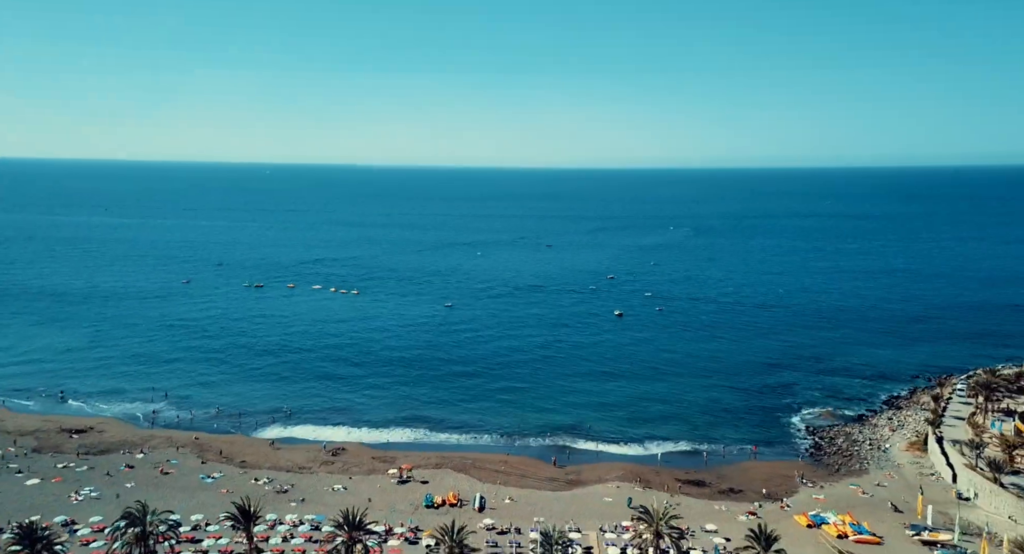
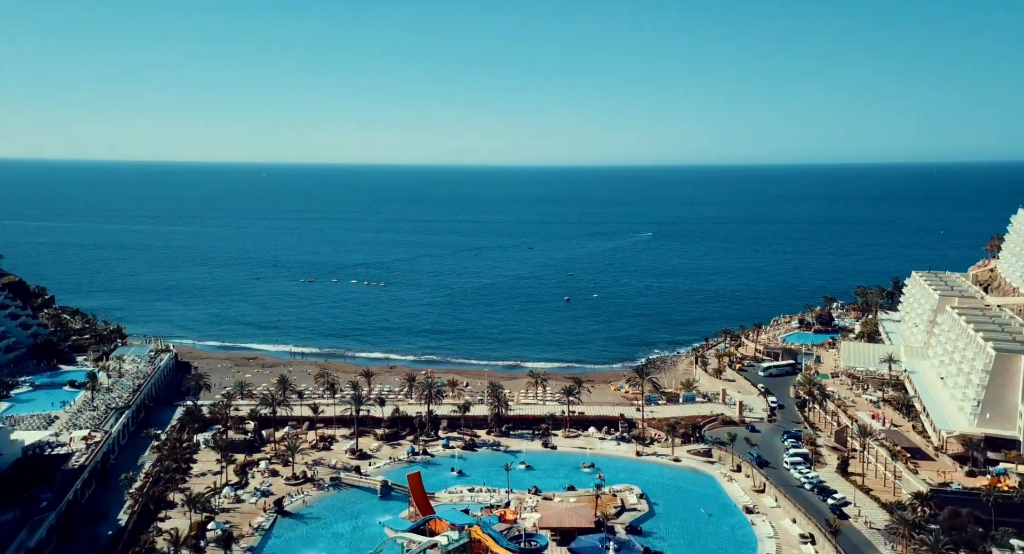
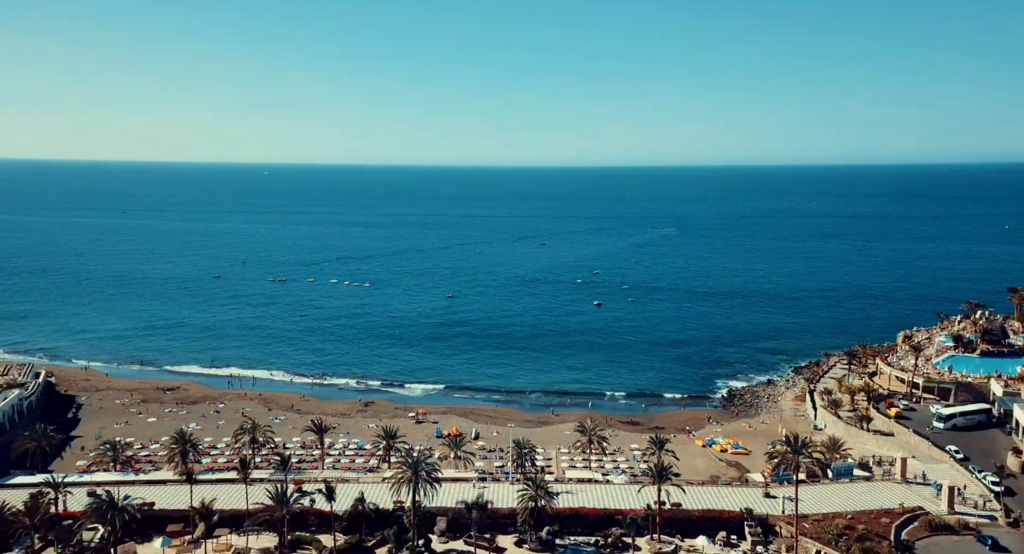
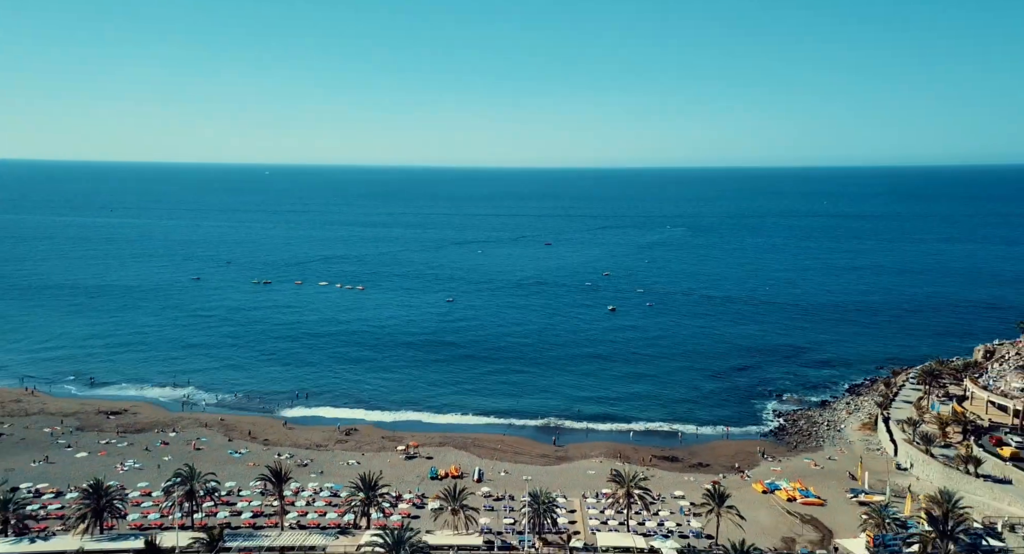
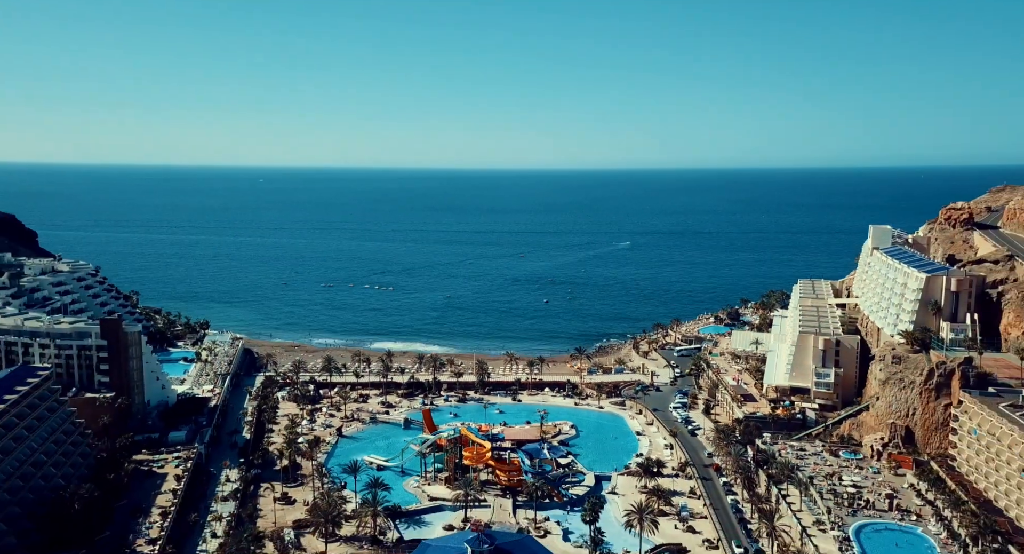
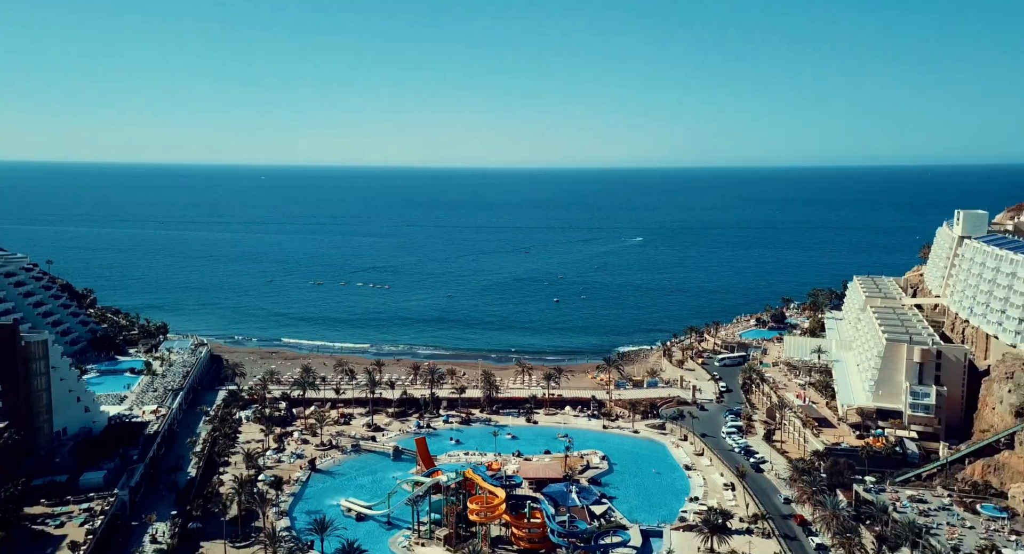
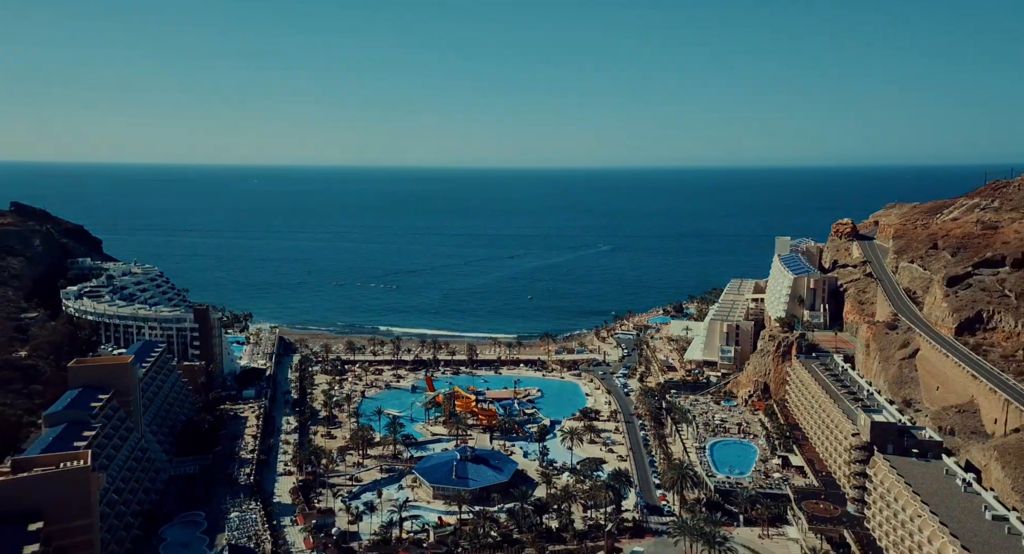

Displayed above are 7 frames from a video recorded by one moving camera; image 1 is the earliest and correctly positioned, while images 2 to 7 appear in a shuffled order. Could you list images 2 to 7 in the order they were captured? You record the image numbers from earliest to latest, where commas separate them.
4, 3, 2, 6, 5, 7
